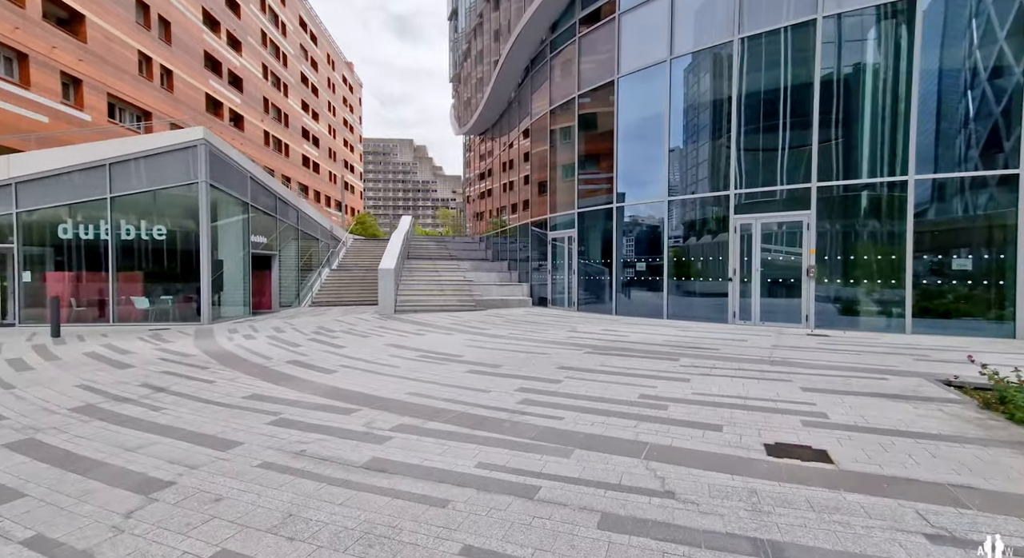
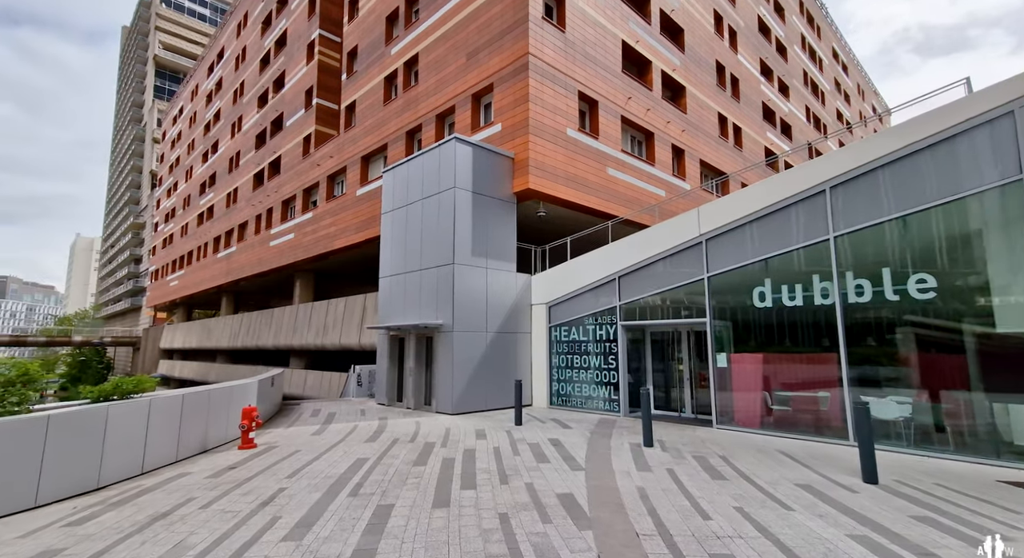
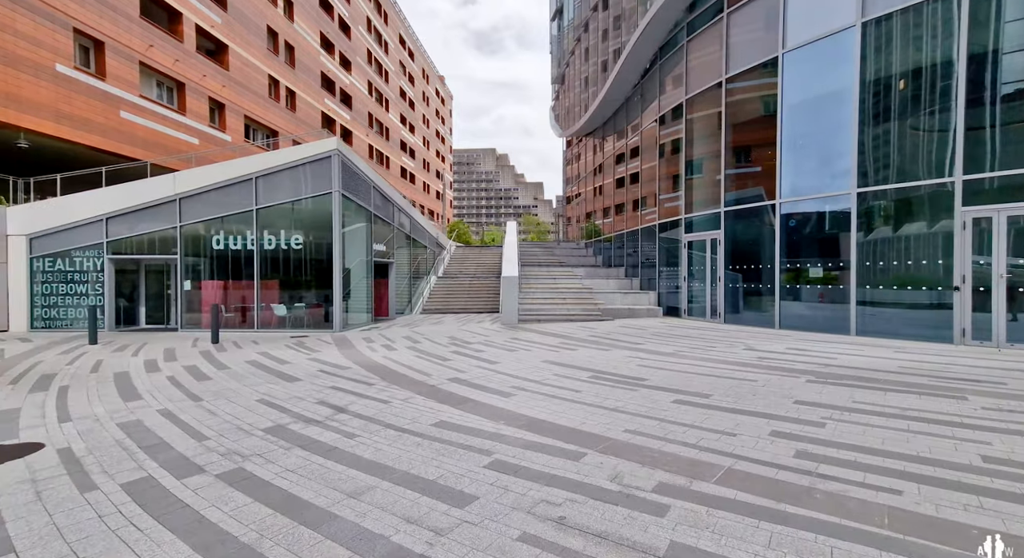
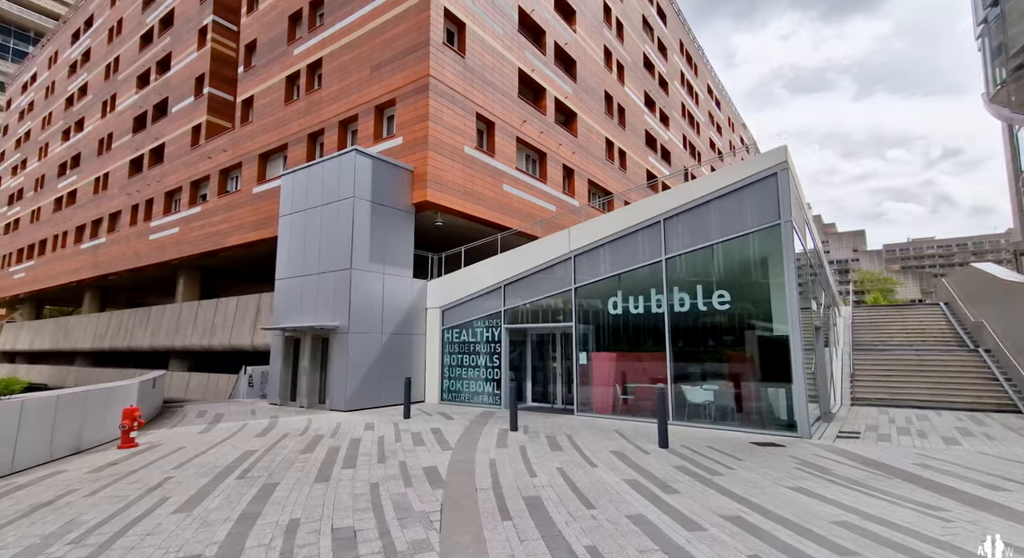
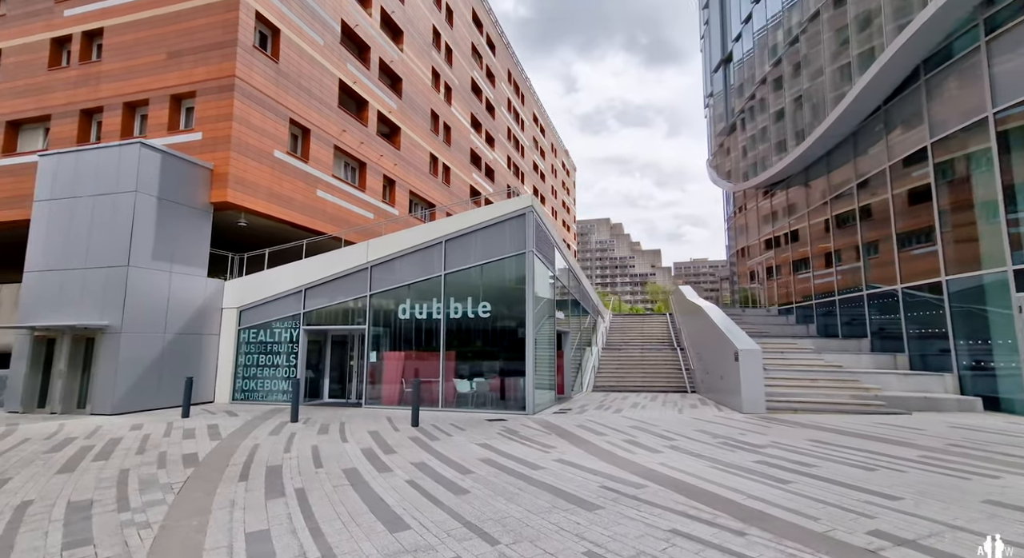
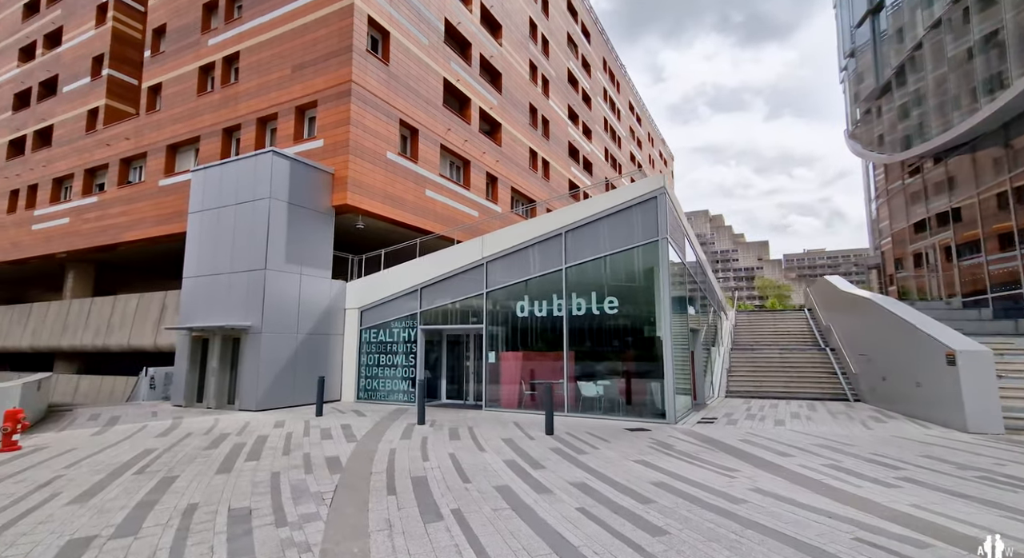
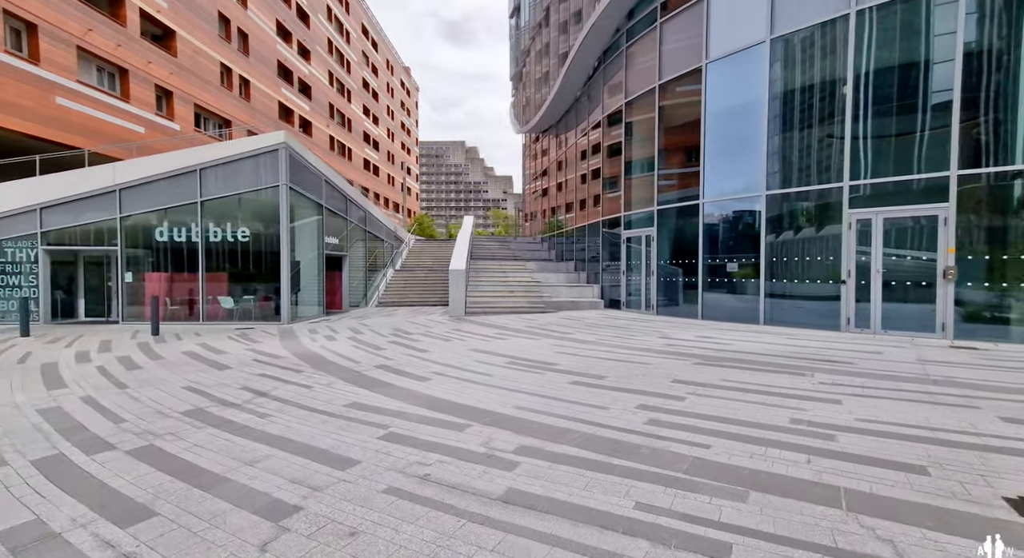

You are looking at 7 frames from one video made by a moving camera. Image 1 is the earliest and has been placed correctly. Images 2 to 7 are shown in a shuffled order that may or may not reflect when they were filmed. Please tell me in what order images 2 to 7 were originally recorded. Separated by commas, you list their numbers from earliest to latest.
7, 3, 5, 6, 4, 2
